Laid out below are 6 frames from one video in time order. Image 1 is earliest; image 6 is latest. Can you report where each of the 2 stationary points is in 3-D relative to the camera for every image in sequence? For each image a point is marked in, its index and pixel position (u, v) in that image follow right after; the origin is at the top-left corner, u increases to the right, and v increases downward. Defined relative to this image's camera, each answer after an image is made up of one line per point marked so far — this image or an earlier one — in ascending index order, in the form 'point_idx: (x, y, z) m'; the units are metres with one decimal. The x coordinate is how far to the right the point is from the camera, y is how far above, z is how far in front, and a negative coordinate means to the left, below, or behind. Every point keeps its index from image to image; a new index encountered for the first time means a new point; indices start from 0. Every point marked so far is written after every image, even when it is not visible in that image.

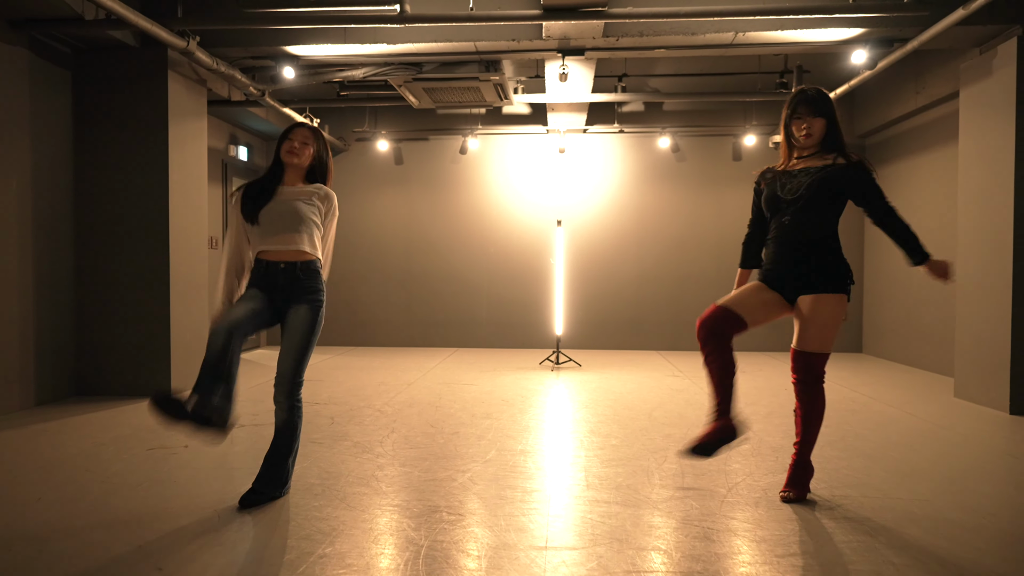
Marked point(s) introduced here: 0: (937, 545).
0: (+1.4, -0.9, +2.1) m
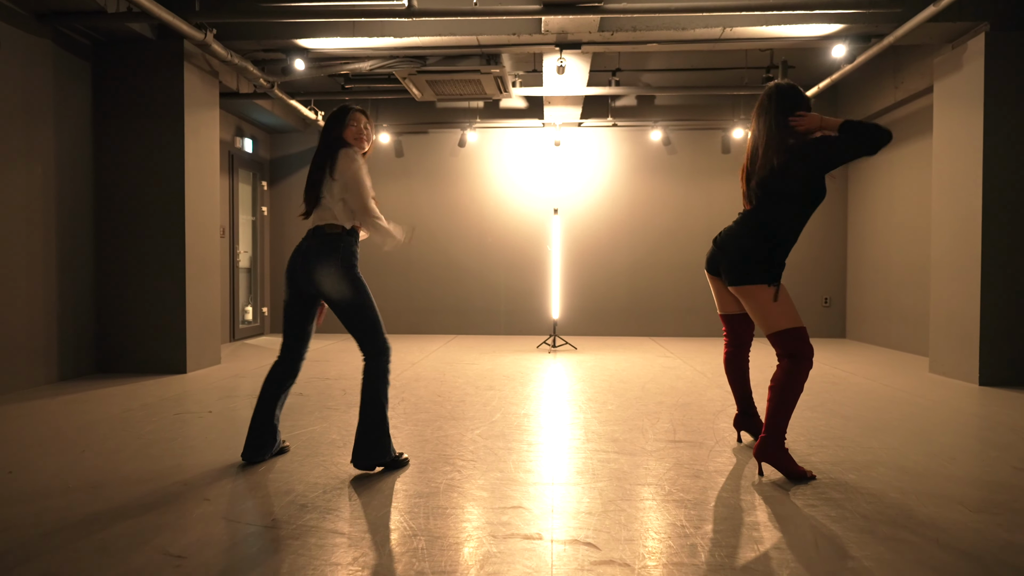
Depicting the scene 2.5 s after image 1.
0: (+1.5, -0.7, +2.3) m
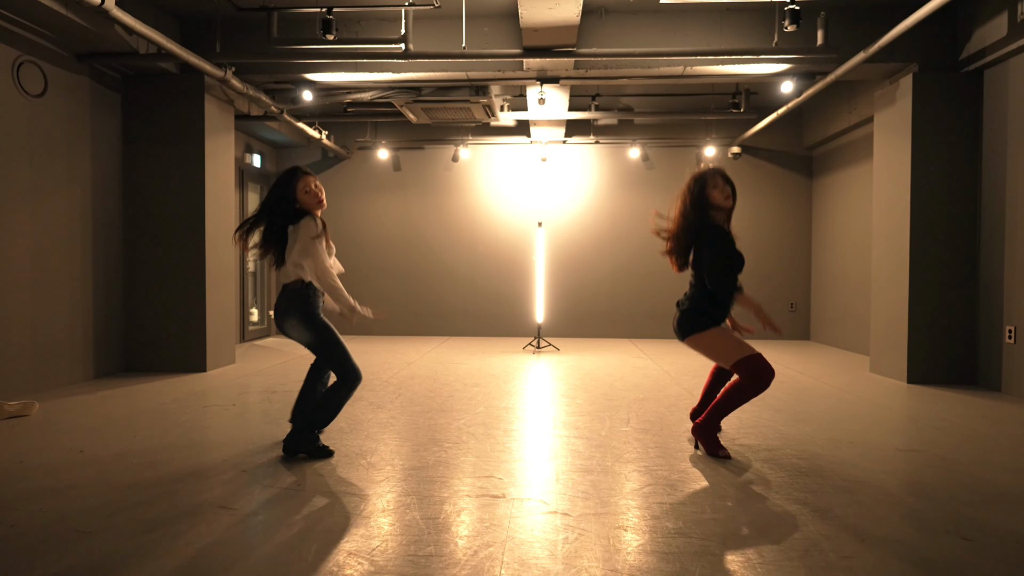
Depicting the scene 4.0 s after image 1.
0: (+1.3, -0.8, +2.9) m
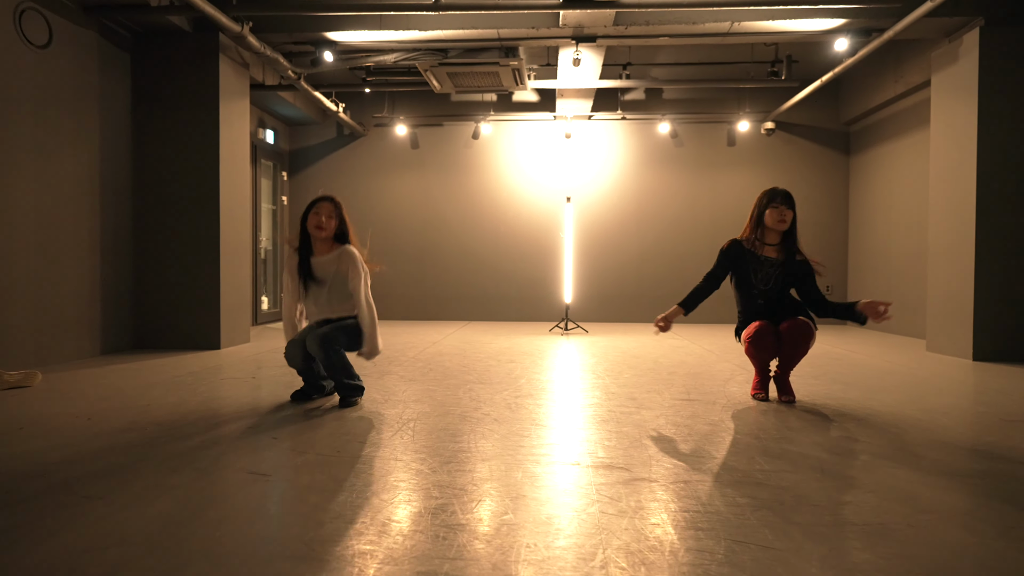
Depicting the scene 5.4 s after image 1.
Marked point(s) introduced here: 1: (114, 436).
0: (+1.6, -0.6, +2.6) m
1: (-1.6, -0.6, +2.5) m
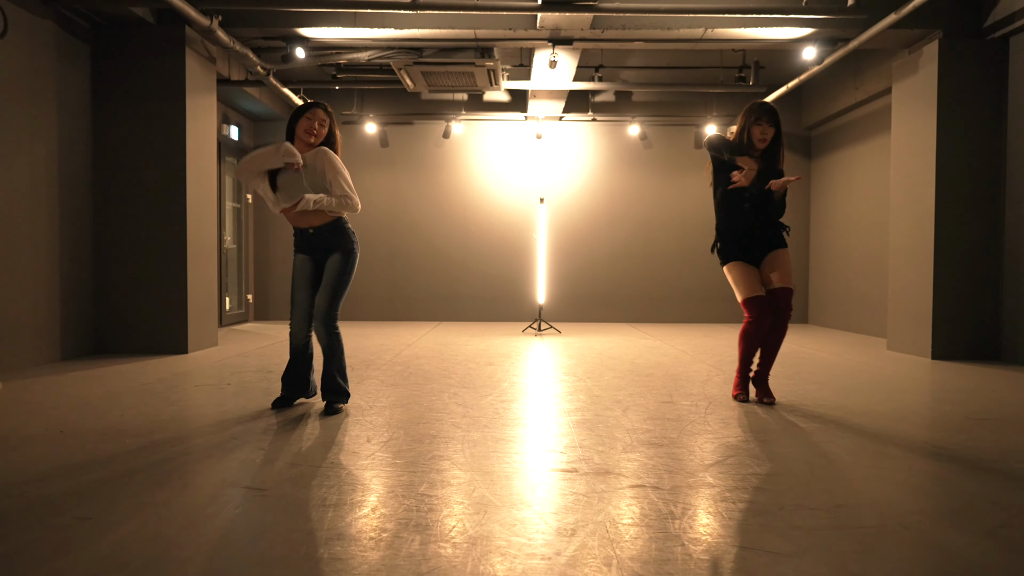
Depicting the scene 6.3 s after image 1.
0: (+1.6, -0.6, +2.7) m
1: (-1.6, -0.6, +2.4) m
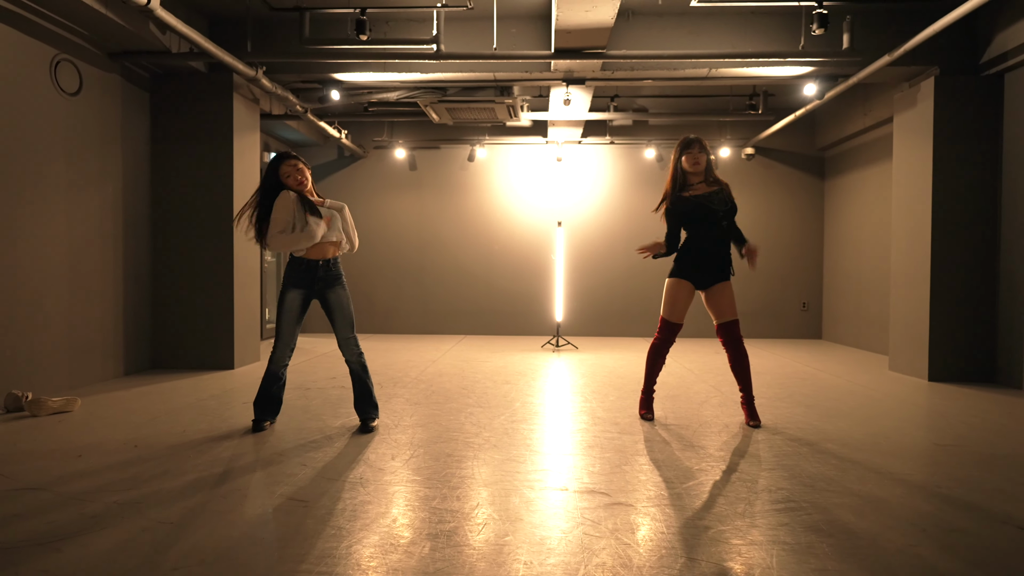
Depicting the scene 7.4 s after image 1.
0: (+1.6, -0.8, +3.0) m
1: (-1.6, -0.8, +2.9) m
